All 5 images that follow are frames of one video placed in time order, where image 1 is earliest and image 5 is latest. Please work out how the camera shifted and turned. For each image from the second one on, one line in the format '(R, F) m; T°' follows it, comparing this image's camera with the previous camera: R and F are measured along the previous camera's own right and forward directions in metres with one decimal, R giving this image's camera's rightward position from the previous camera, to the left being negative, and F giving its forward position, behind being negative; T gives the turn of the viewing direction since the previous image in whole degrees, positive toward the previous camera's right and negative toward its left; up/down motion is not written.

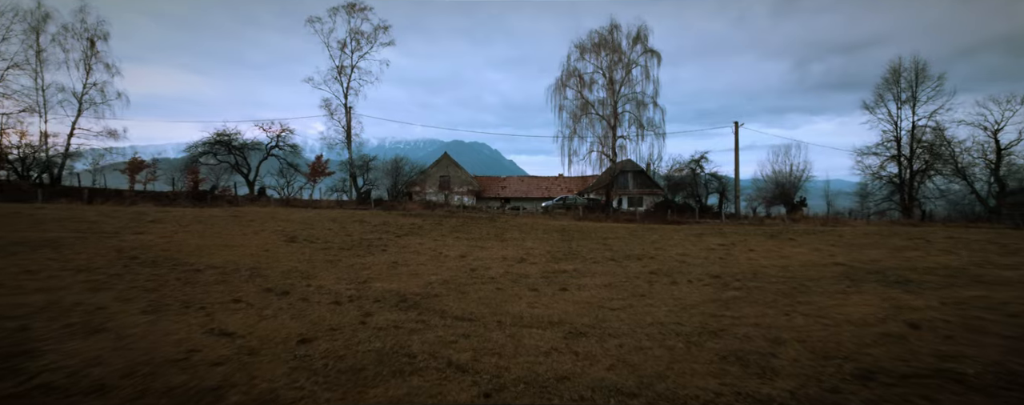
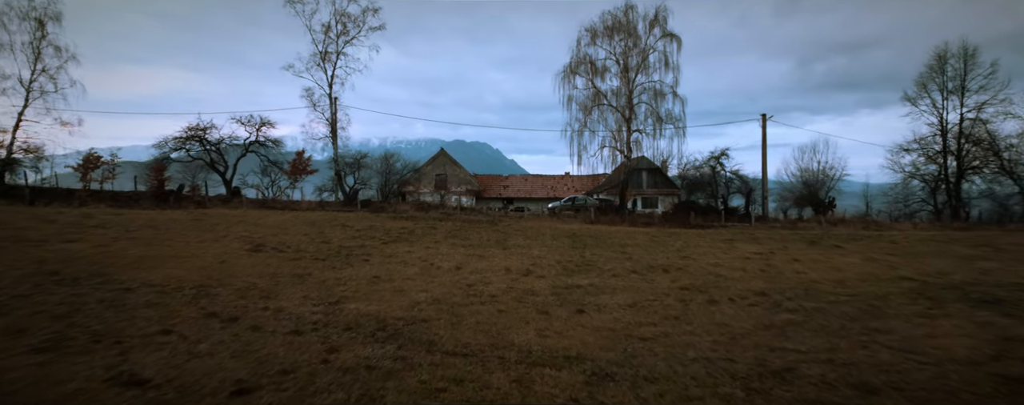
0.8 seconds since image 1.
(-0.1, +2.4) m; 0°
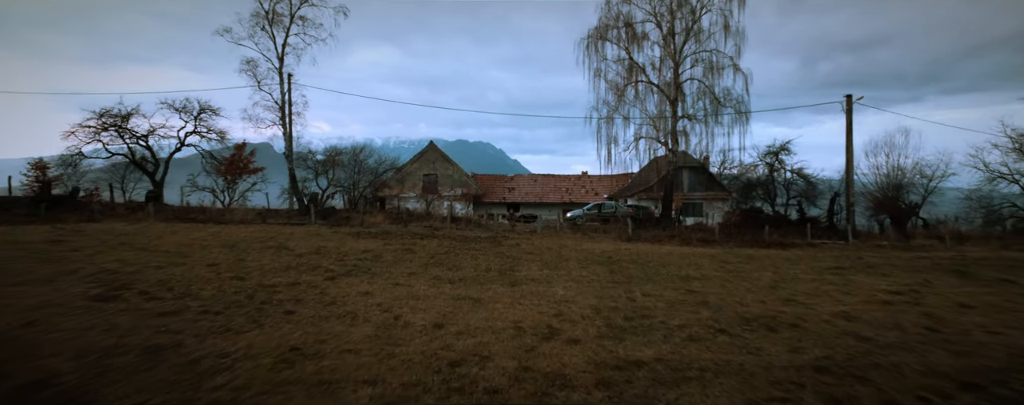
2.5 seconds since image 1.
(-0.2, +5.1) m; 0°
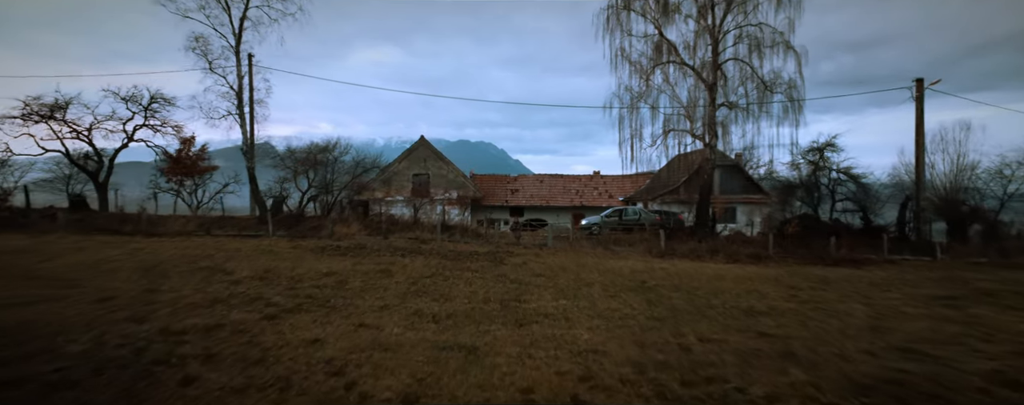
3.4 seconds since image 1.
(-0.1, +2.8) m; 0°
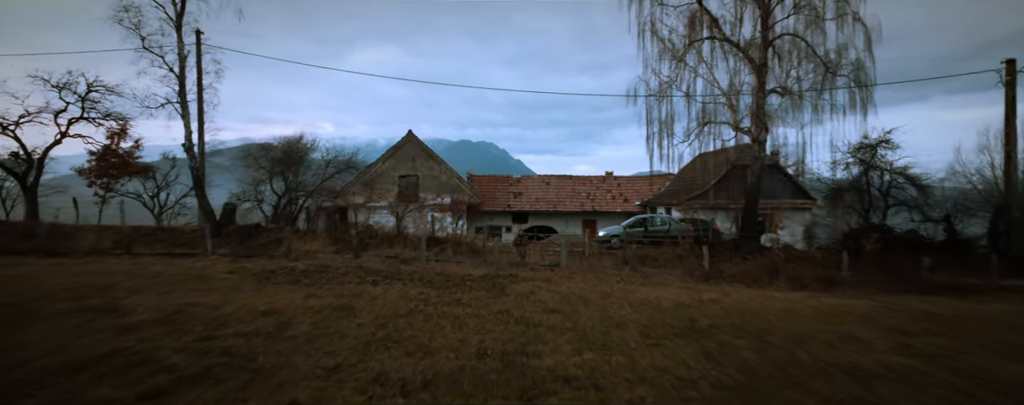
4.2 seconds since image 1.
(0.0, +2.5) m; 0°
